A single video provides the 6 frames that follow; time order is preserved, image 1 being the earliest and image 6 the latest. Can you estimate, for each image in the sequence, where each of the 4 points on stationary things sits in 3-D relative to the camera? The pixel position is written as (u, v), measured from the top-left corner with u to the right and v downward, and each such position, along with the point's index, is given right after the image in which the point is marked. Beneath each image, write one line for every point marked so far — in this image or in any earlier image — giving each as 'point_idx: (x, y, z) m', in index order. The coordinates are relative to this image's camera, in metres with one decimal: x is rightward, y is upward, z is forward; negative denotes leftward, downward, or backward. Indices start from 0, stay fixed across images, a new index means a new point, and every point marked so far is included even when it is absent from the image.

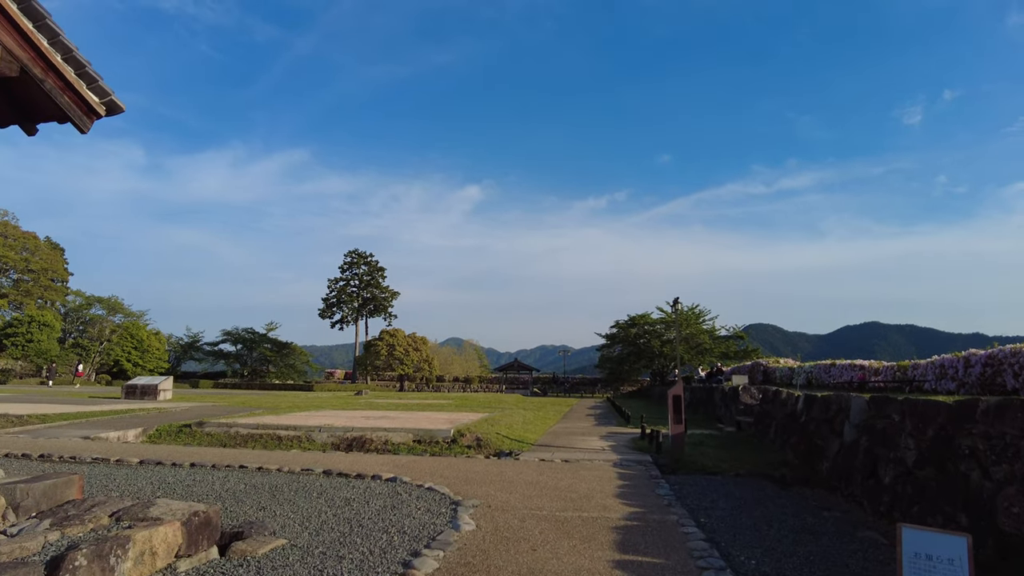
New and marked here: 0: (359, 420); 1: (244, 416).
0: (-3.8, -3.3, +14.1) m
1: (-6.8, -3.2, +14.4) m
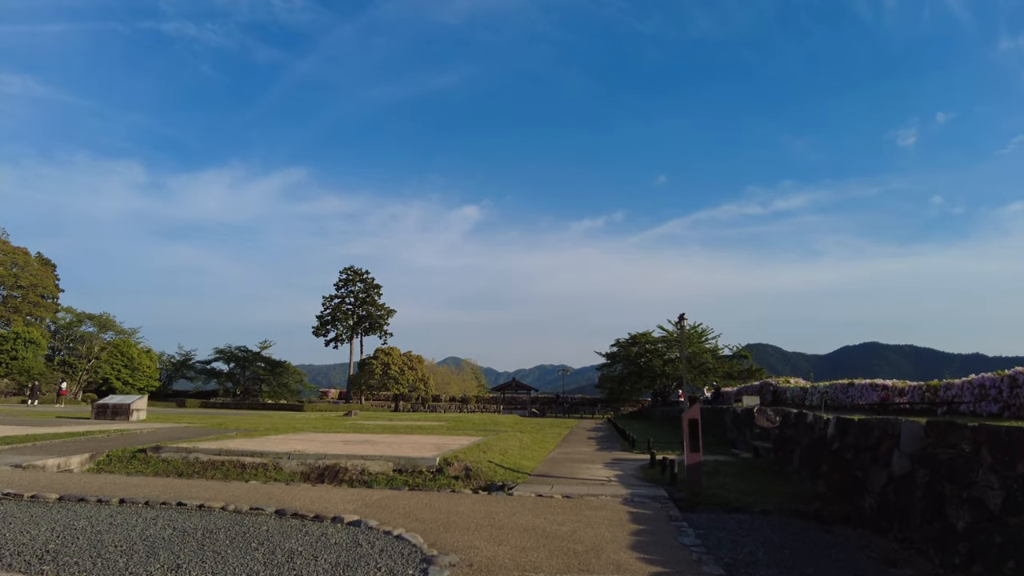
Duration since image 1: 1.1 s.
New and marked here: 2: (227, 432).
0: (-3.9, -3.5, +12.7) m
1: (-6.9, -3.5, +13.0) m
2: (-8.0, -4.0, +16.0) m
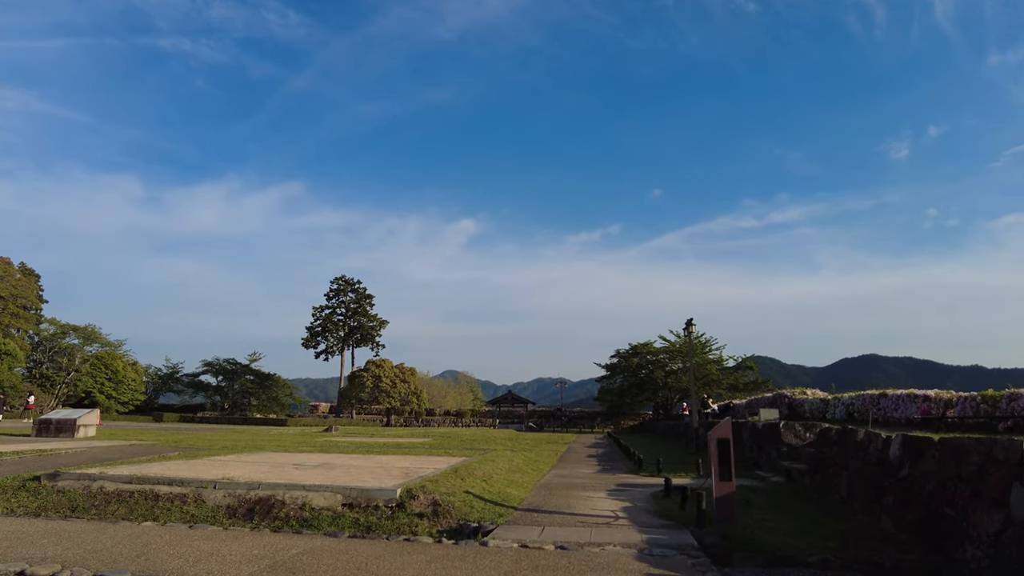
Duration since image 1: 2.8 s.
0: (-4.2, -3.4, +10.6) m
1: (-7.2, -3.3, +10.9) m
2: (-8.3, -3.9, +13.8) m
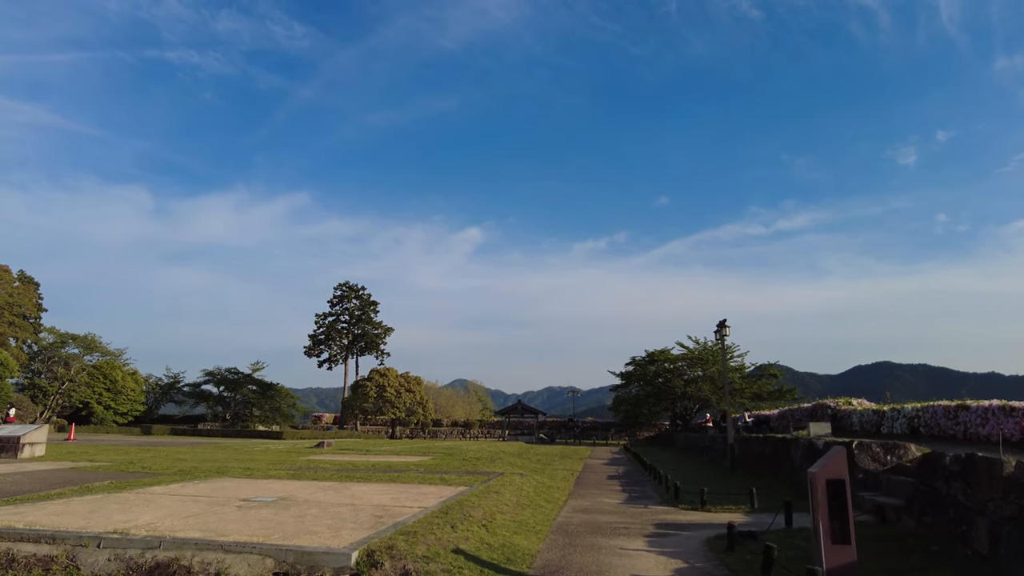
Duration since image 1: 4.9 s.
0: (-4.1, -3.1, +8.0) m
1: (-7.0, -3.1, +8.4) m
2: (-8.1, -3.8, +11.3) m
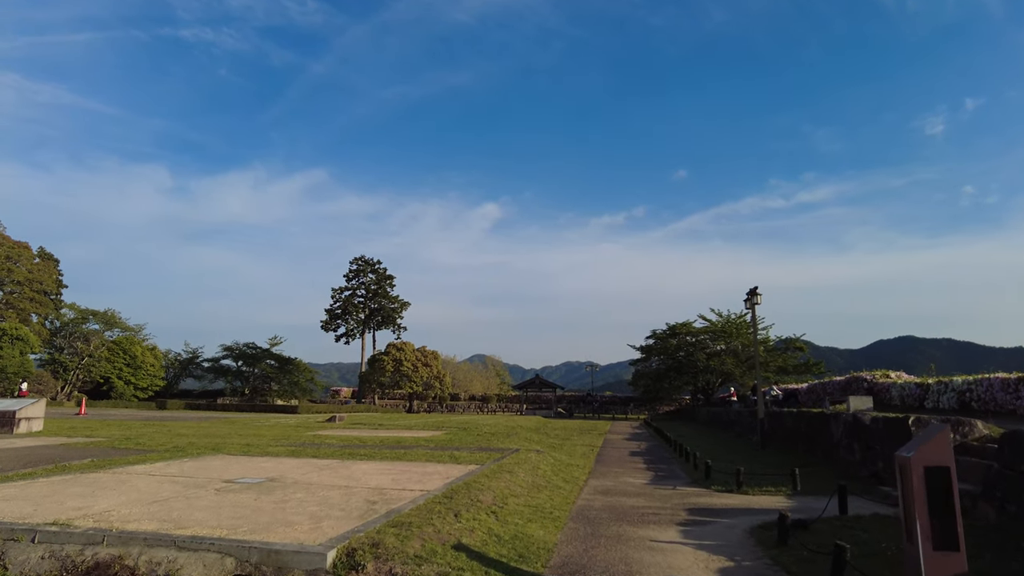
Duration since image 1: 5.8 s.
0: (-3.9, -2.6, +7.1) m
1: (-6.8, -2.6, +7.5) m
2: (-7.8, -3.1, +10.5) m
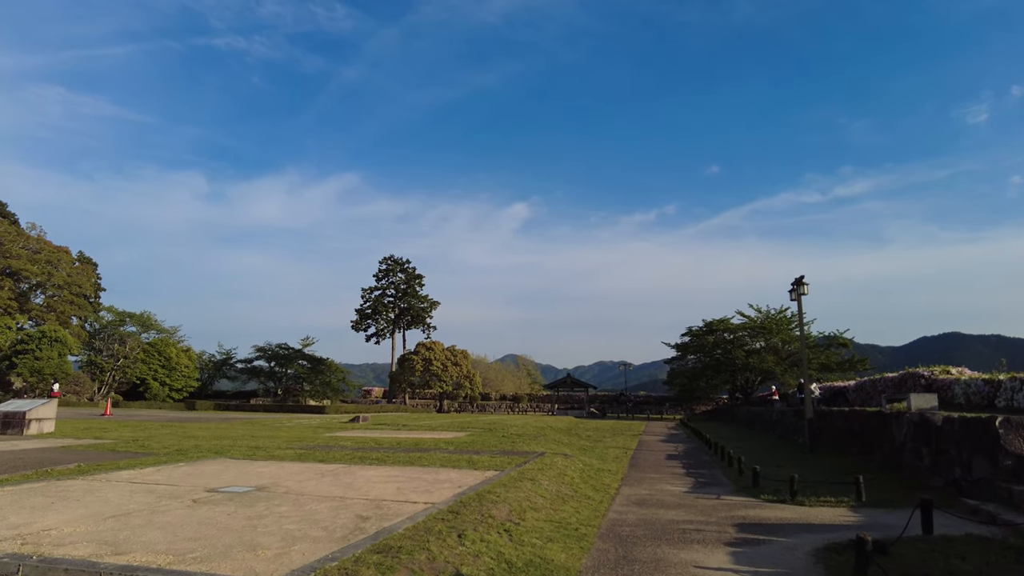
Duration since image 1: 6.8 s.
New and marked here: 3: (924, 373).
0: (-3.7, -2.4, +6.2) m
1: (-6.6, -2.4, +6.8) m
2: (-7.4, -3.0, +9.8) m
3: (+14.5, -3.0, +19.9) m
